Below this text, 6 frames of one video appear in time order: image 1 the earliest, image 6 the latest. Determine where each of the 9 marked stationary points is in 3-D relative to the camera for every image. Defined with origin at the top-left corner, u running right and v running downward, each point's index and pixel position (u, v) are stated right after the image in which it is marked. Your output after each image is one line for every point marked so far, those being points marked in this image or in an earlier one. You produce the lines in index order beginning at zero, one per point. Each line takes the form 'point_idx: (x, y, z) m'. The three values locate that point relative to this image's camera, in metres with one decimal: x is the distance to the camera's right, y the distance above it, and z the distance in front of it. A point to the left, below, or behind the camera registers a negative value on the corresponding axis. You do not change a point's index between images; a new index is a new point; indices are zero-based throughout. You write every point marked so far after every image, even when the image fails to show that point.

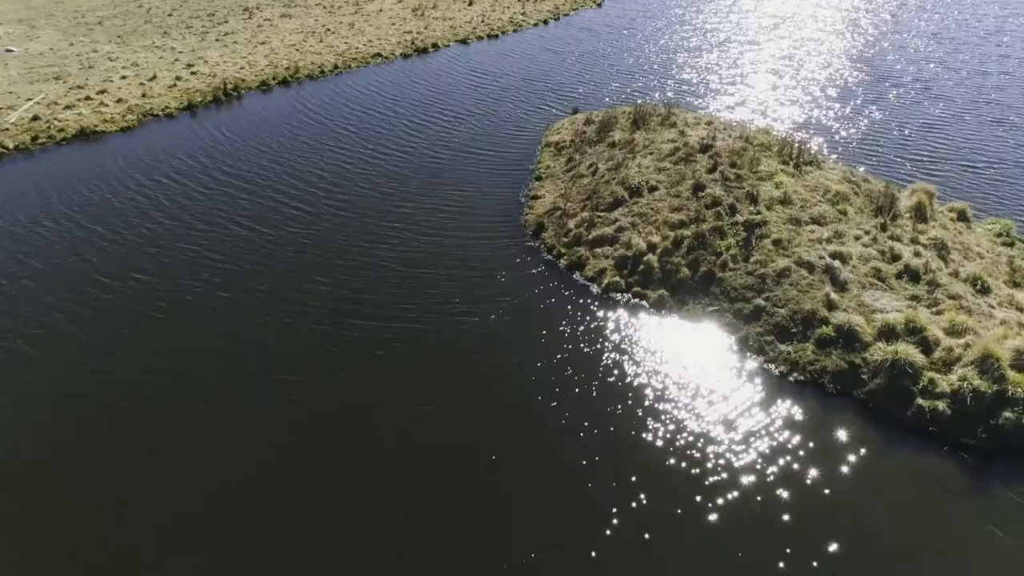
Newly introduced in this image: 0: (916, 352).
0: (+10.7, -1.7, +19.3) m
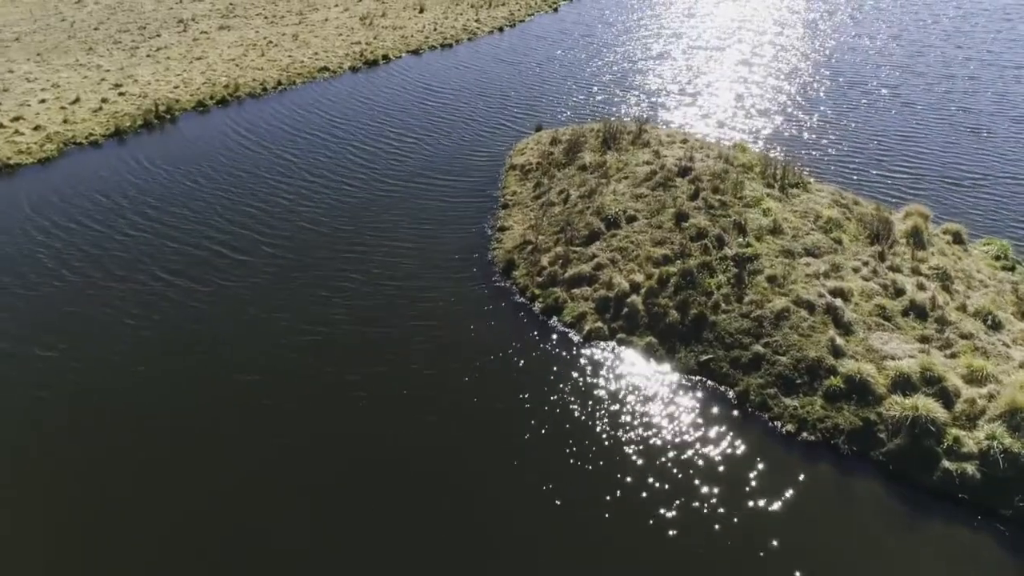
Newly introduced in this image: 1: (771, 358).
0: (+10.1, -2.8, +17.4) m
1: (+6.9, -1.9, +19.5) m
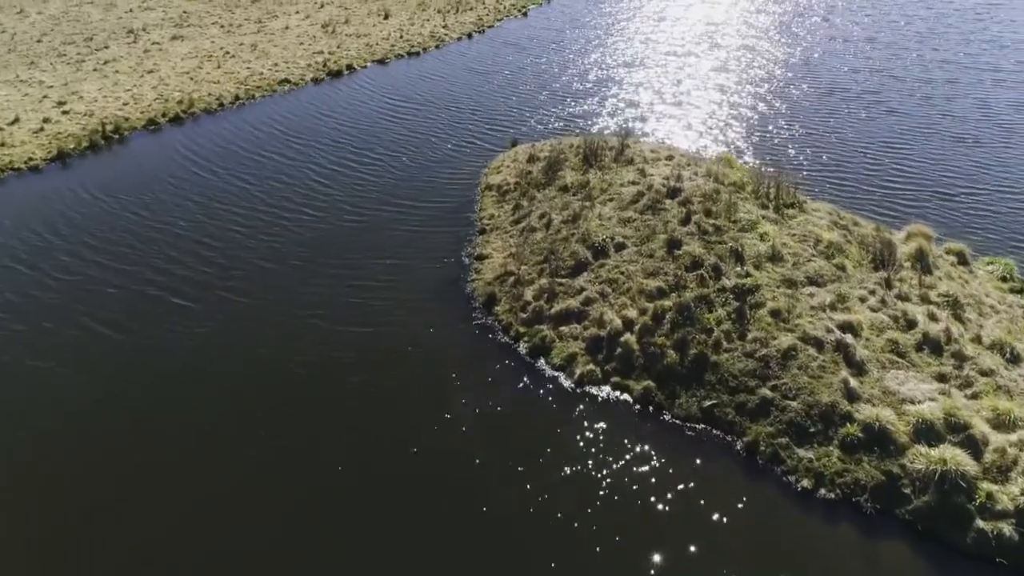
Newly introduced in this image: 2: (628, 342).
0: (+9.9, -3.7, +15.9) m
1: (+6.6, -2.8, +18.0) m
2: (+3.2, -1.5, +19.9) m
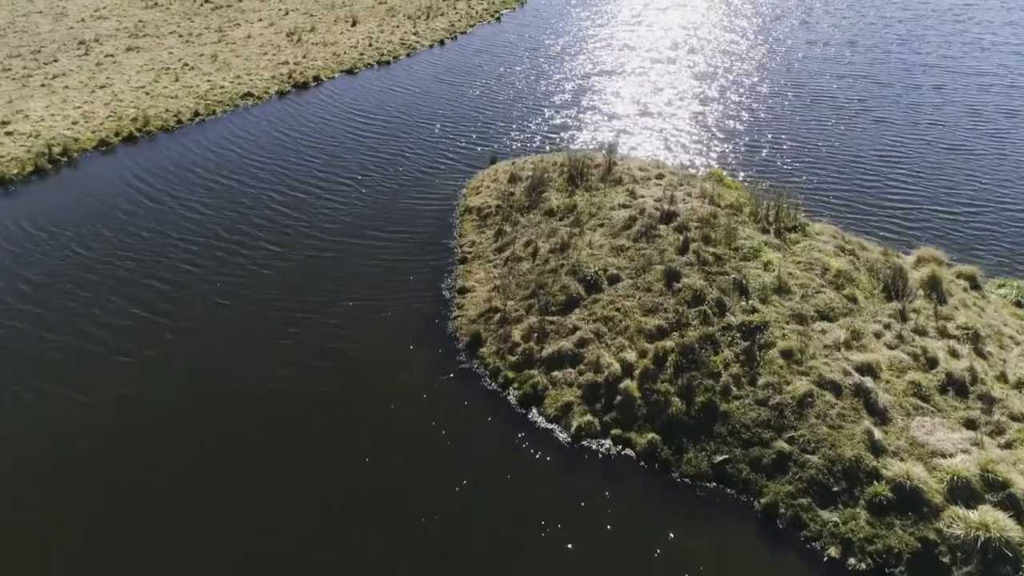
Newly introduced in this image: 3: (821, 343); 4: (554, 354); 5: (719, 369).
0: (+9.8, -4.6, +14.4) m
1: (+6.4, -3.8, +16.4) m
2: (+2.9, -2.5, +18.2) m
3: (+7.9, -1.4, +18.7) m
4: (+1.1, -1.8, +19.6) m
5: (+5.2, -2.0, +18.3) m
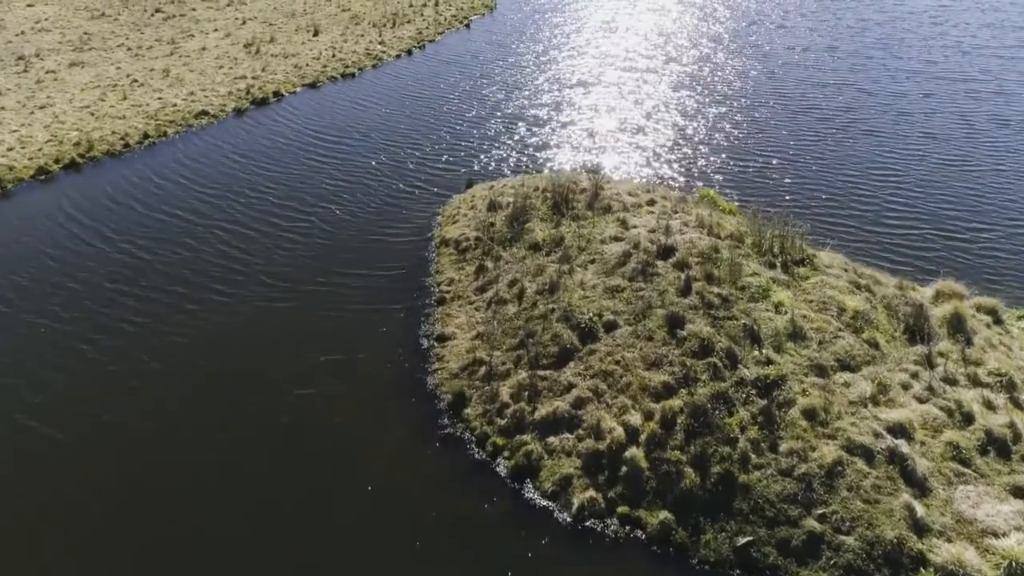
0: (+9.8, -5.7, +12.6) m
1: (+6.3, -5.0, +14.4) m
2: (+2.7, -3.8, +16.1) m
3: (+7.7, -2.5, +16.8) m
4: (+0.9, -3.1, +17.4) m
5: (+5.0, -3.2, +16.3) m
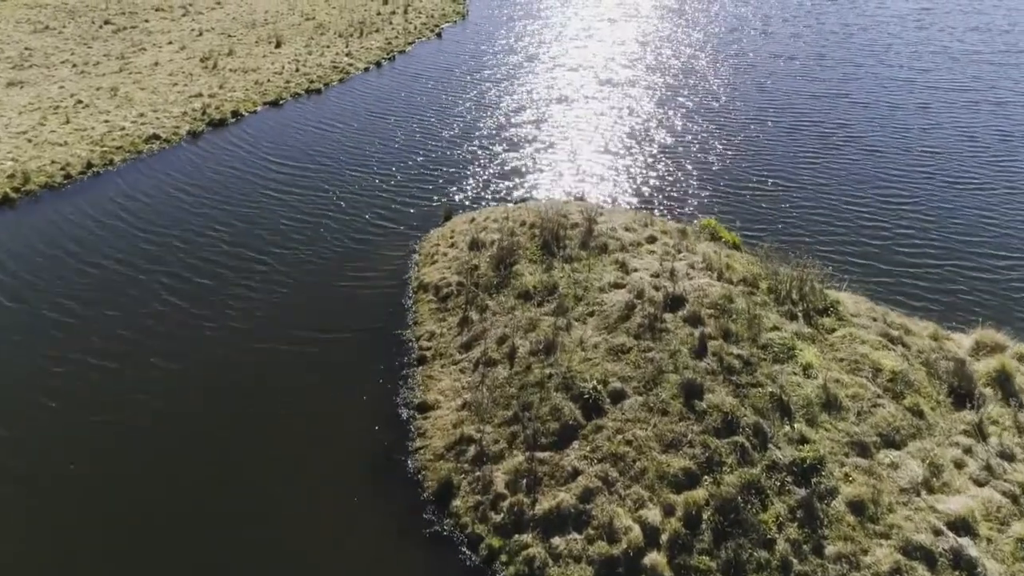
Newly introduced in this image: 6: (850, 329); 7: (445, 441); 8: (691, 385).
0: (+10.0, -7.0, +10.5) m
1: (+6.4, -6.4, +12.1) m
2: (+2.7, -5.3, +13.7) m
3: (+7.6, -3.9, +14.5) m
4: (+0.8, -4.6, +14.9) m
5: (+4.9, -4.7, +13.9) m
6: (+8.6, -0.9, +18.8) m
7: (-1.5, -3.6, +16.9) m
8: (+4.1, -2.2, +16.7) m
